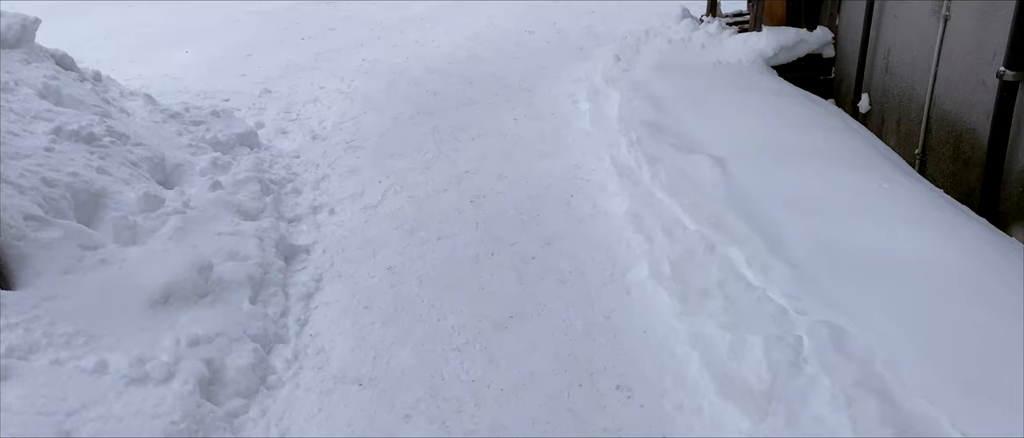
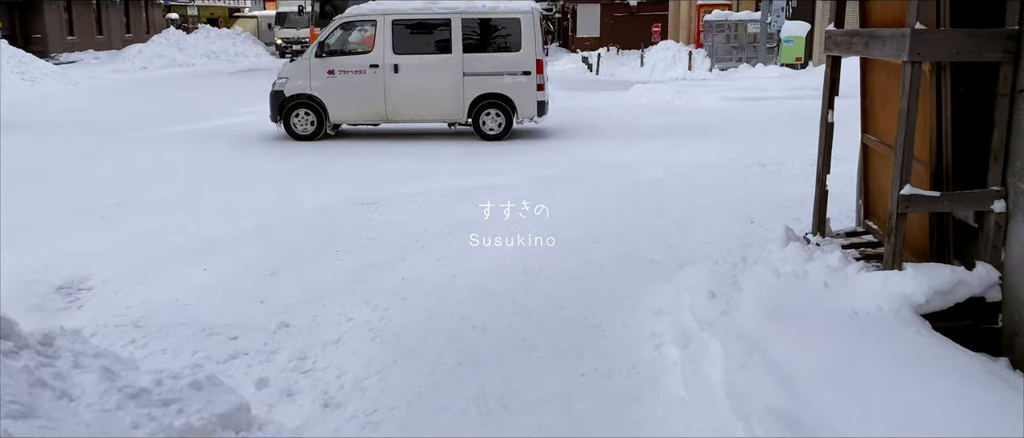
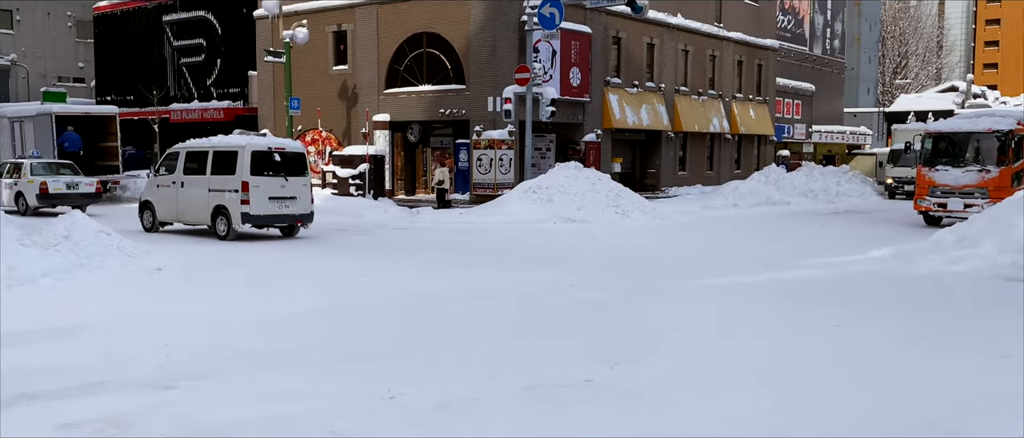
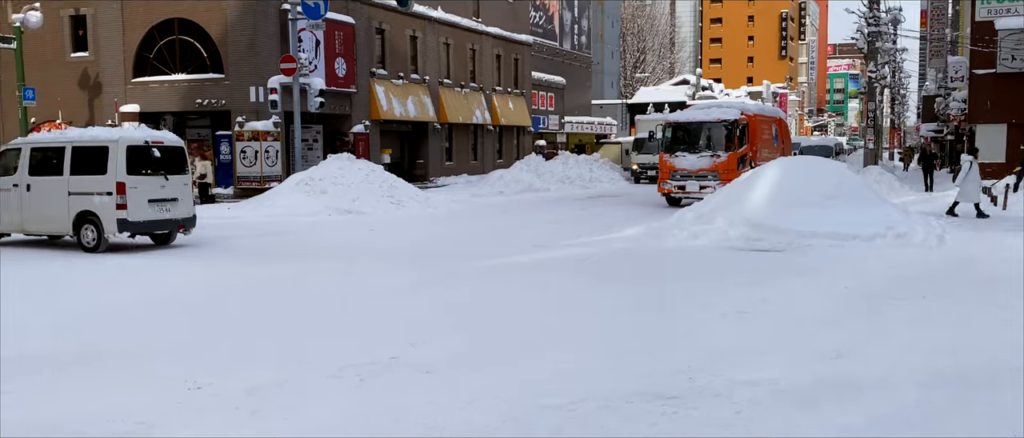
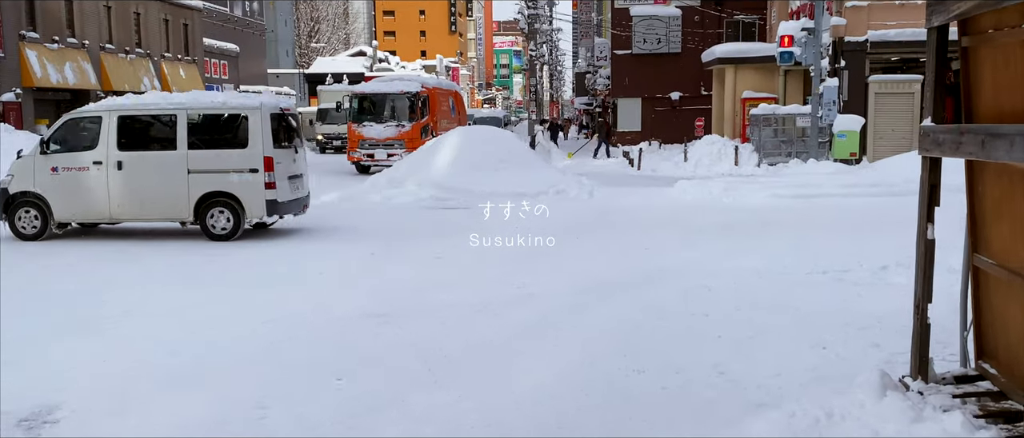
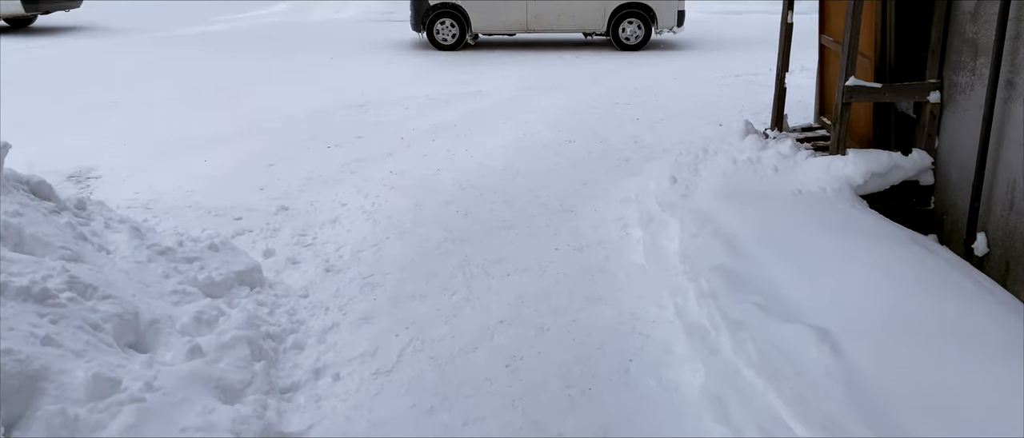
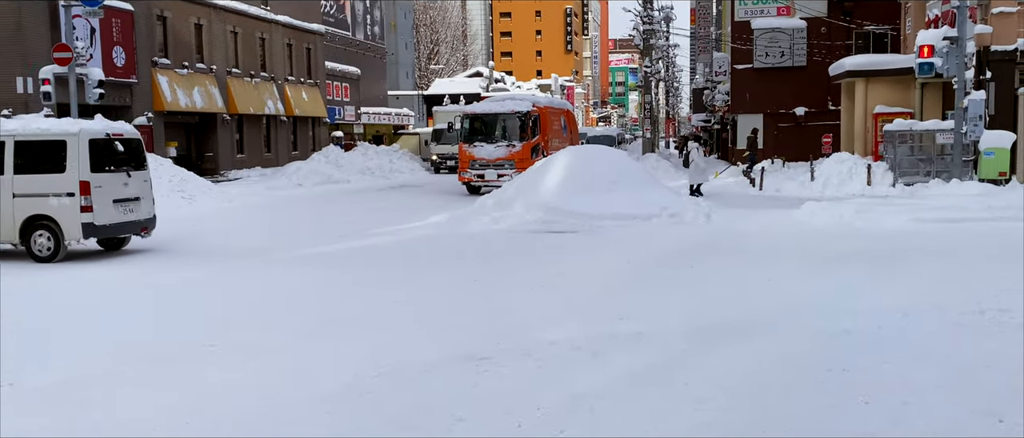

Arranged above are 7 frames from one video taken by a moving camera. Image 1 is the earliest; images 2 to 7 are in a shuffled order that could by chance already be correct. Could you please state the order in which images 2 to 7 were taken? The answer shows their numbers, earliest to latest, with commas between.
6, 2, 5, 7, 4, 3
